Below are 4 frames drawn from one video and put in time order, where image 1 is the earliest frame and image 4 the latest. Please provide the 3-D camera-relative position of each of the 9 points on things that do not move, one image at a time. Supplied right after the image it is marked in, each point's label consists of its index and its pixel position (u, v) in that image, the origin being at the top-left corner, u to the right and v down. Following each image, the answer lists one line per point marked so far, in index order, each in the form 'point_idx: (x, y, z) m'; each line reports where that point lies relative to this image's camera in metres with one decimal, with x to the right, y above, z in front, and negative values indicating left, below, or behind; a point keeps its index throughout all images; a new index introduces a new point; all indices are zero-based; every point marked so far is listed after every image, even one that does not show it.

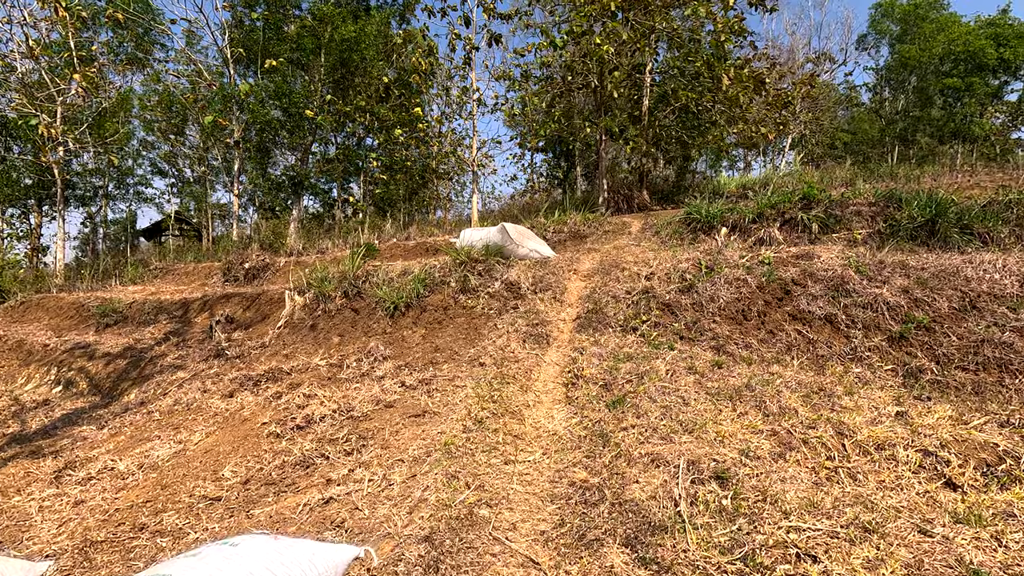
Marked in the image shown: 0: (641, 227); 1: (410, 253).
0: (+2.0, +0.9, +8.3) m
1: (-2.1, +0.7, +11.0) m
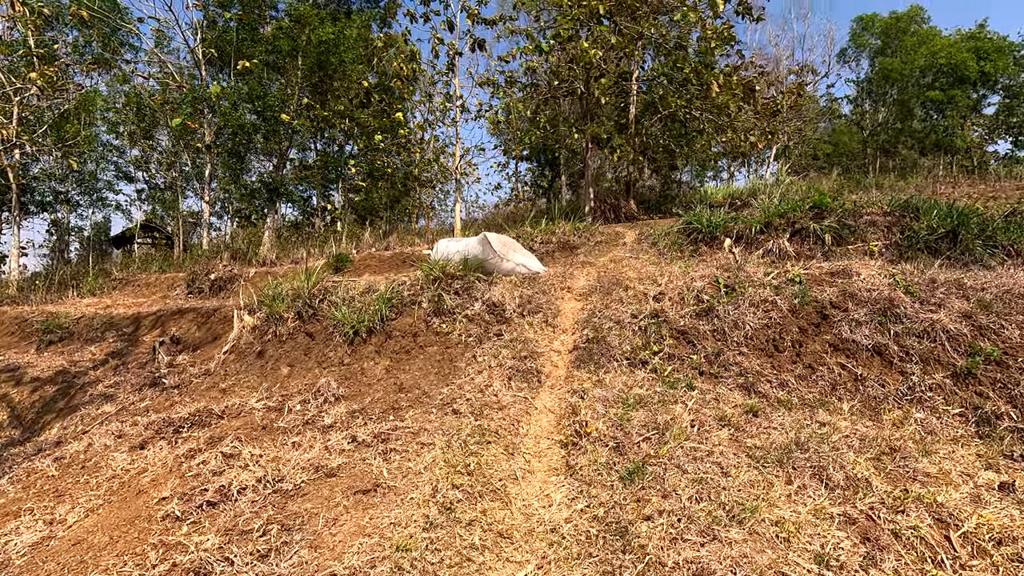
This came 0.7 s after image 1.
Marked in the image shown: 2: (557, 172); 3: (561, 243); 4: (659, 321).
0: (+1.8, +0.7, +7.6) m
1: (-2.4, +0.4, +10.2) m
2: (+1.5, +4.0, +17.9) m
3: (+0.7, +0.7, +7.8) m
4: (+0.9, -0.2, +3.4) m
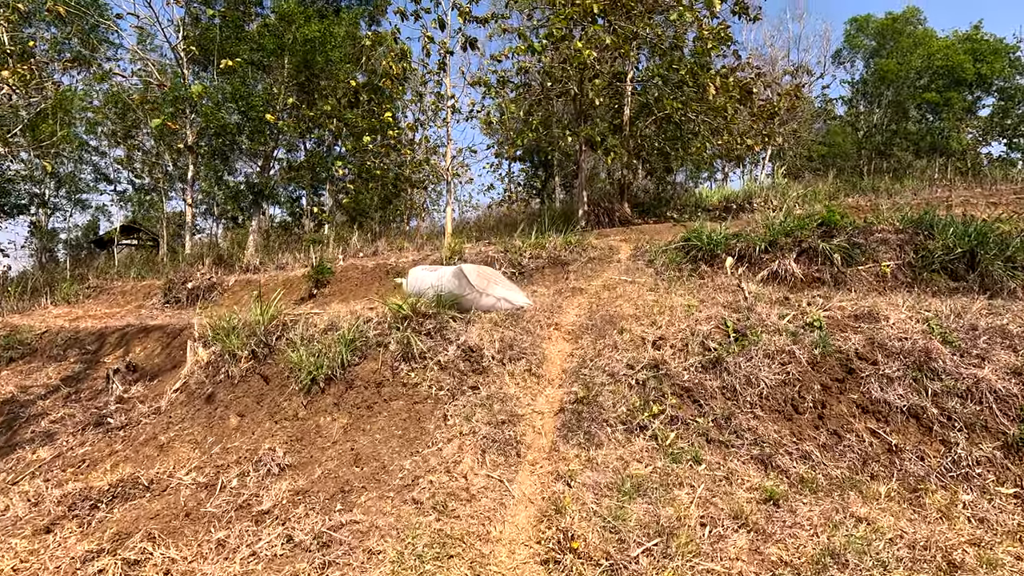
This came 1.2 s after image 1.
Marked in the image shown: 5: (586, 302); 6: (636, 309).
0: (+1.6, +0.5, +7.2) m
1: (-2.6, +0.2, +9.7) m
2: (+1.2, +3.7, +17.4) m
3: (+0.5, +0.4, +7.4) m
4: (+0.8, -0.5, +3.0) m
5: (+0.7, -0.2, +4.7) m
6: (+0.9, -0.2, +3.8) m
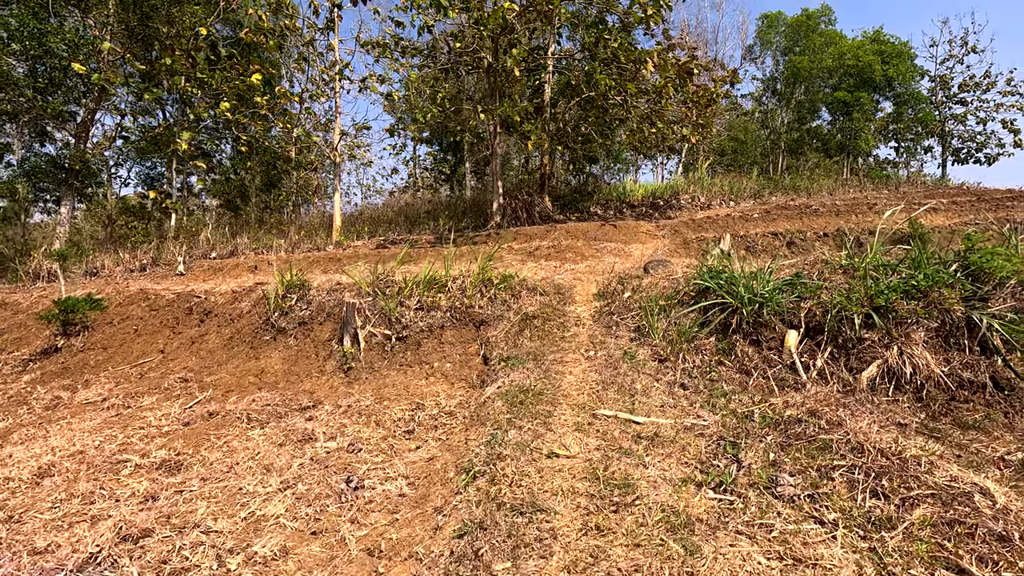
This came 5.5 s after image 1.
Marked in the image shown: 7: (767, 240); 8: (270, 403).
0: (+0.6, -0.1, +4.1) m
1: (-3.9, -0.3, +5.9) m
2: (-1.4, +3.4, +14.1) m
3: (-0.4, -0.2, +4.1) m
4: (+0.6, -1.2, -0.2) m
5: (+0.2, -0.8, +1.5) m
6: (+0.5, -0.8, +0.7) m
7: (+3.6, +0.7, +7.7) m
8: (-1.6, -0.7, +3.4) m
